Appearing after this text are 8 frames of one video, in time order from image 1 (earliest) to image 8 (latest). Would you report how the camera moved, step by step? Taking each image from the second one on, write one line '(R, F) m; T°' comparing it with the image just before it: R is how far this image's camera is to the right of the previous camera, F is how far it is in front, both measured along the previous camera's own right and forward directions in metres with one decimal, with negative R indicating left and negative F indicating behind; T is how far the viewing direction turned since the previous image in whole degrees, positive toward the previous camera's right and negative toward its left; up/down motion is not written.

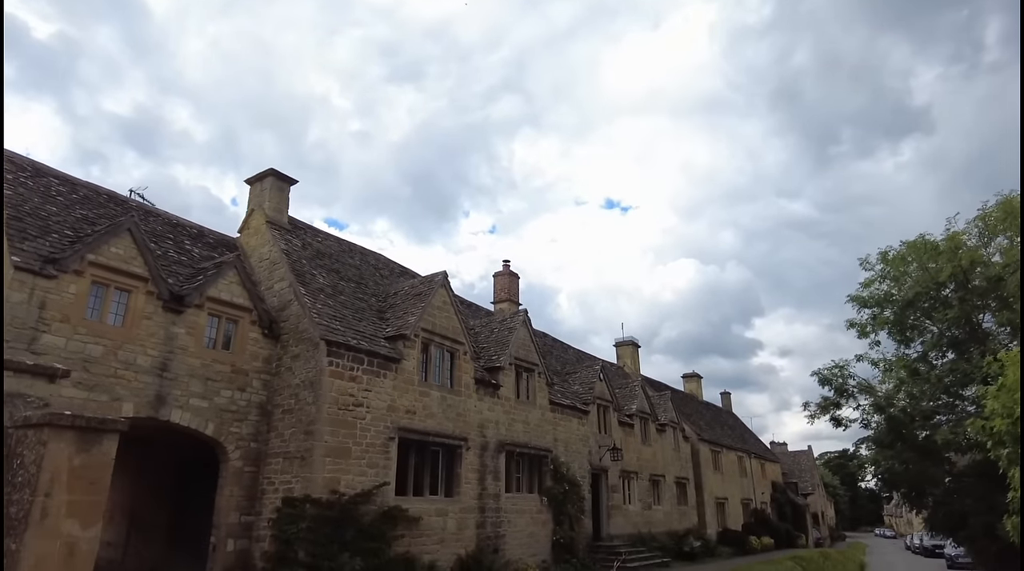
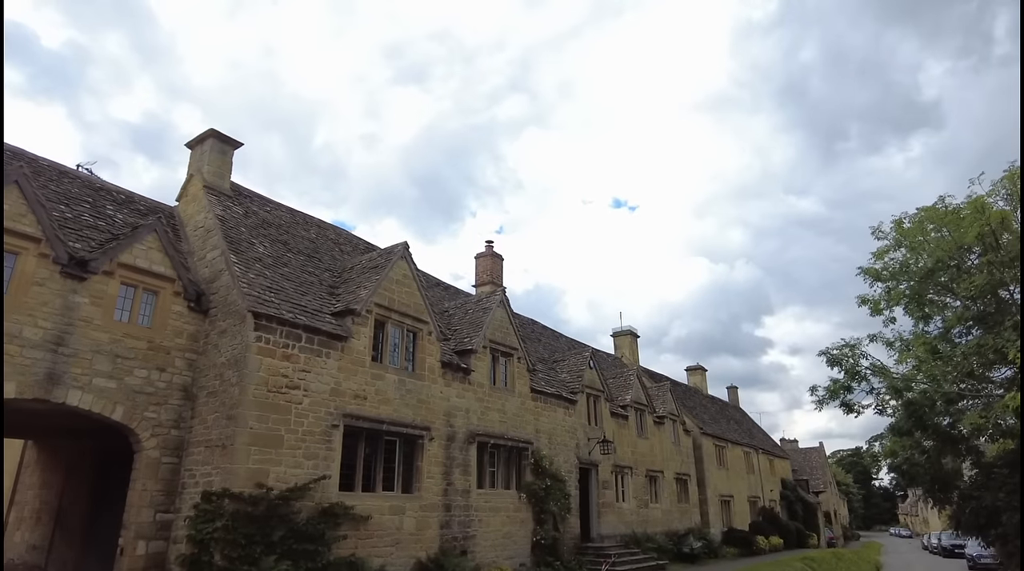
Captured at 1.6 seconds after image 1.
(+0.9, +1.9) m; -1°
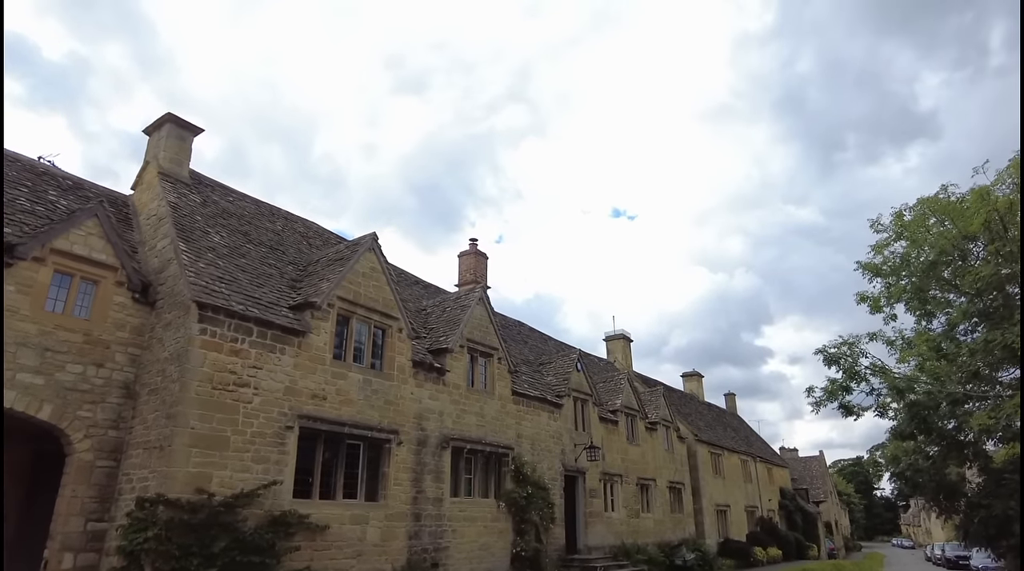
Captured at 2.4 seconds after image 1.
(+0.5, +1.0) m; 0°
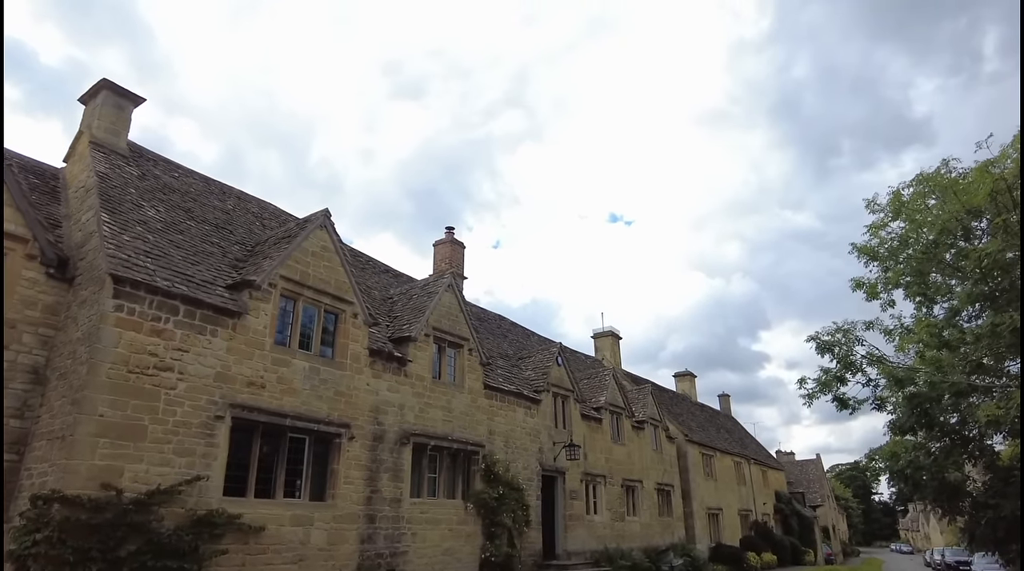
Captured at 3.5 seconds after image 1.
(+0.6, +1.2) m; 0°
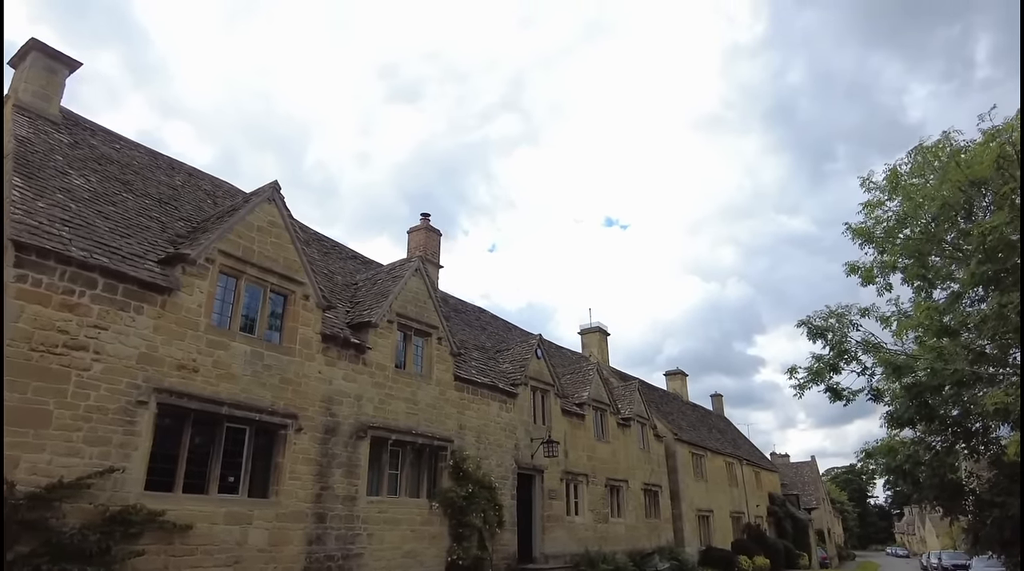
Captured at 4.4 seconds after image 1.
(+0.5, +1.1) m; 0°
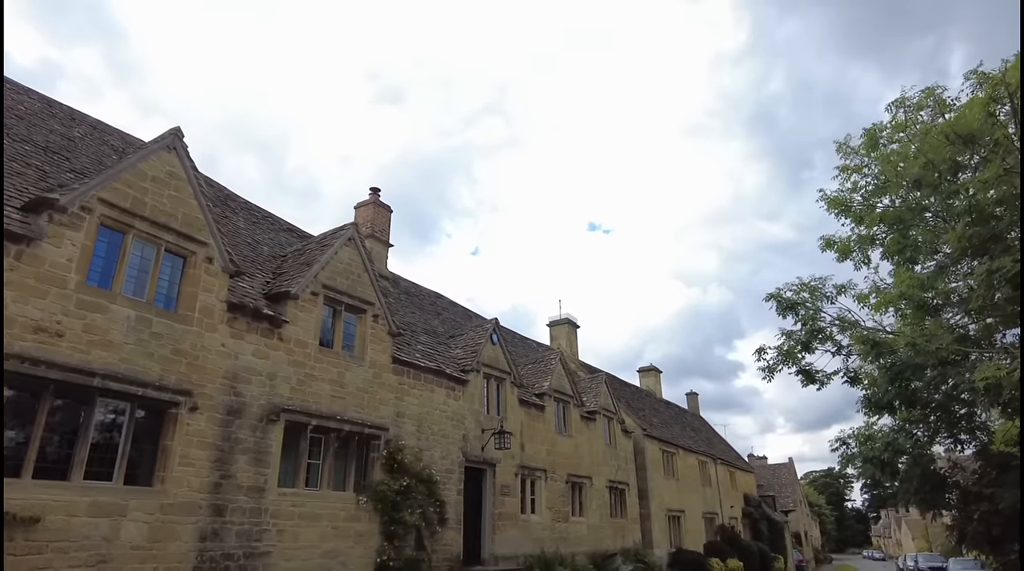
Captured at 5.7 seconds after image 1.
(+0.8, +1.4) m; +1°
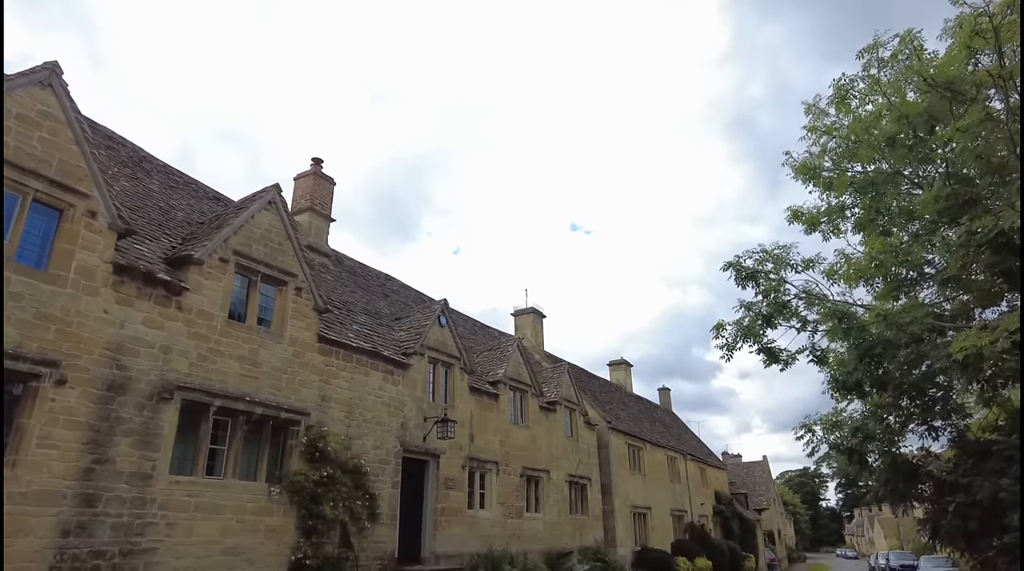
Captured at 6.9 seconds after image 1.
(+0.8, +1.2) m; +2°
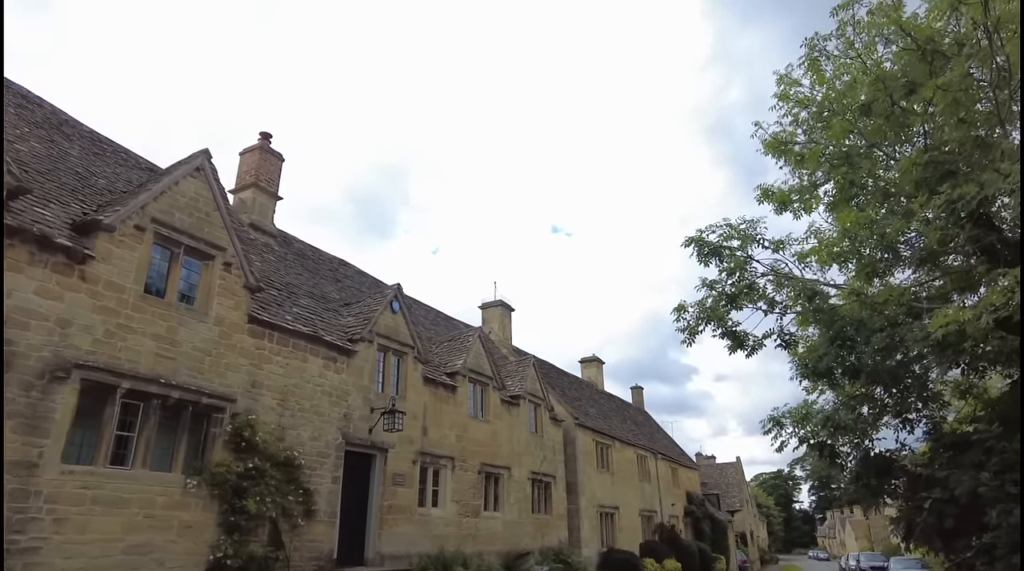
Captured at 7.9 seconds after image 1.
(+0.5, +0.9) m; +2°
